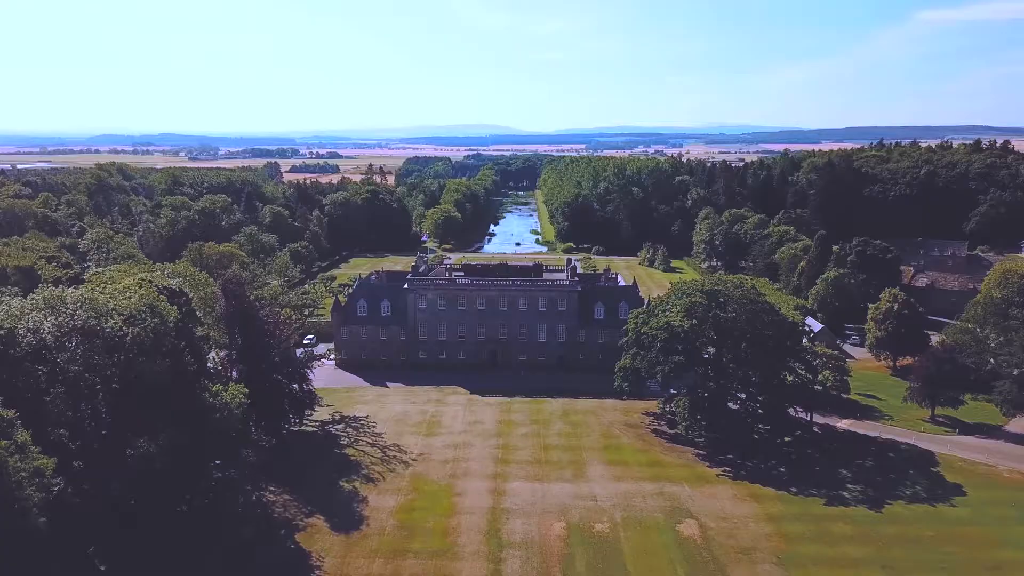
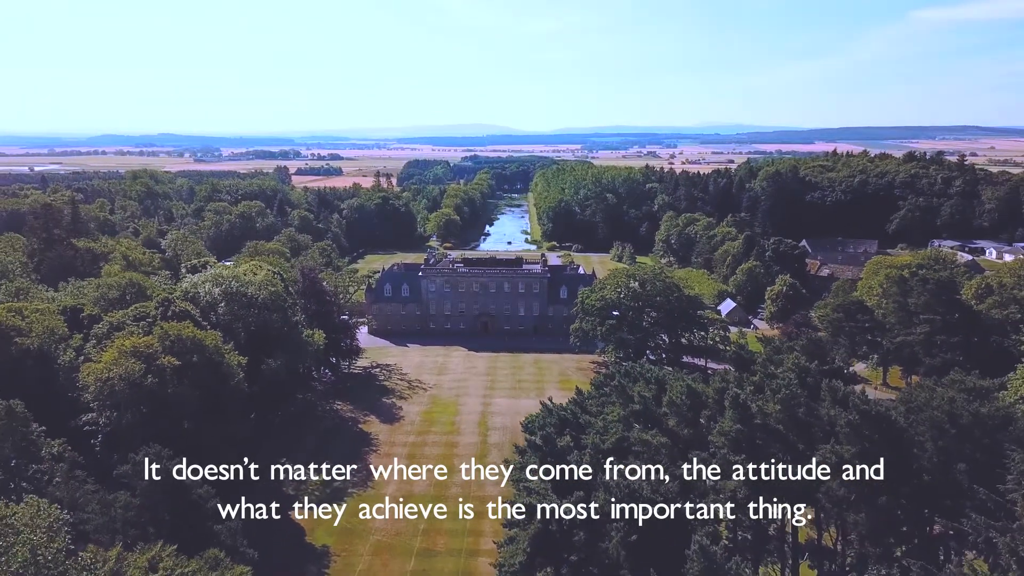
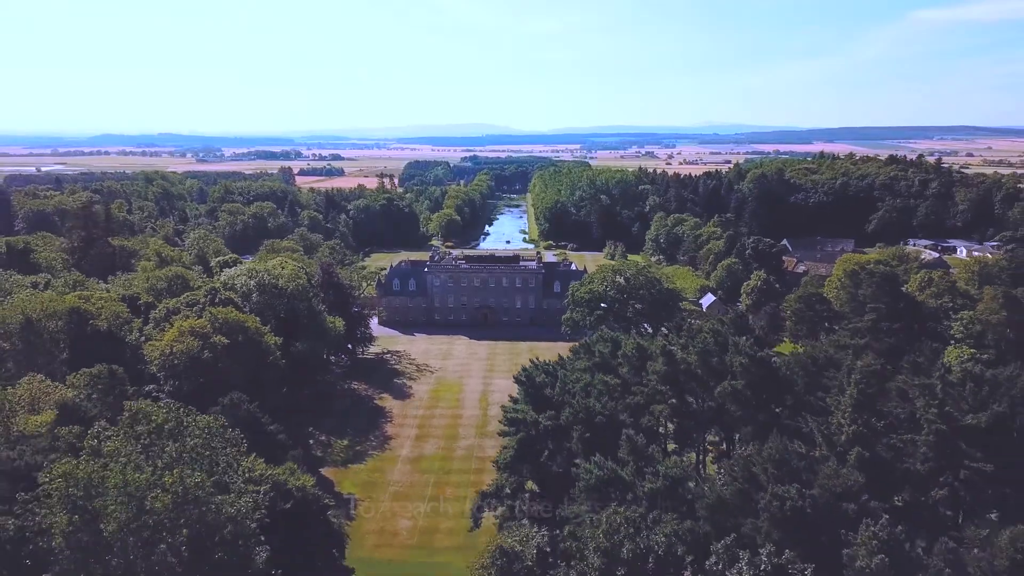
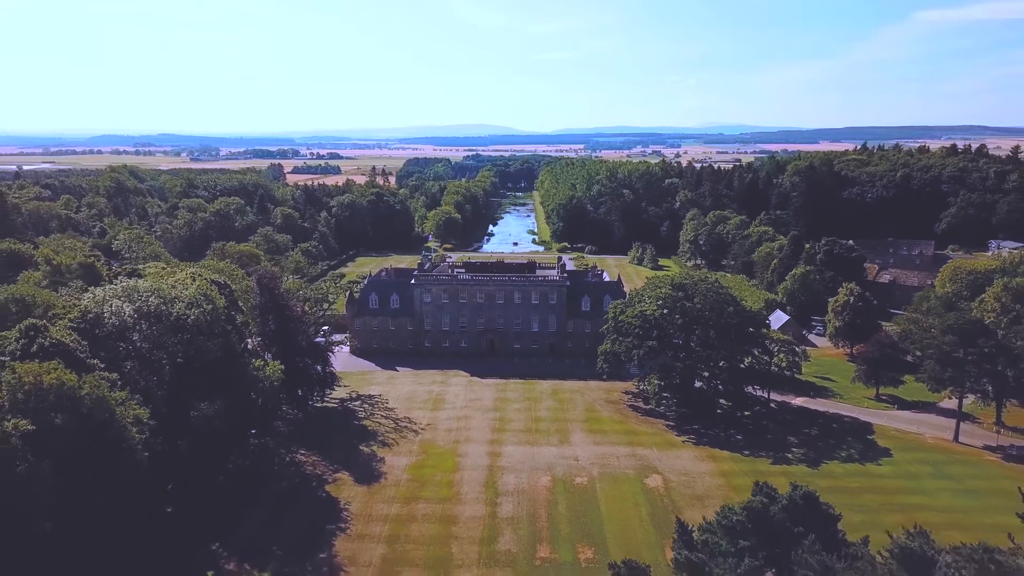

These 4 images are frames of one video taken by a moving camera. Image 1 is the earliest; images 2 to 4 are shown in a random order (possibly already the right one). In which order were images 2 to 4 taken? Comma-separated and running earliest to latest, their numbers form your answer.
4, 2, 3
